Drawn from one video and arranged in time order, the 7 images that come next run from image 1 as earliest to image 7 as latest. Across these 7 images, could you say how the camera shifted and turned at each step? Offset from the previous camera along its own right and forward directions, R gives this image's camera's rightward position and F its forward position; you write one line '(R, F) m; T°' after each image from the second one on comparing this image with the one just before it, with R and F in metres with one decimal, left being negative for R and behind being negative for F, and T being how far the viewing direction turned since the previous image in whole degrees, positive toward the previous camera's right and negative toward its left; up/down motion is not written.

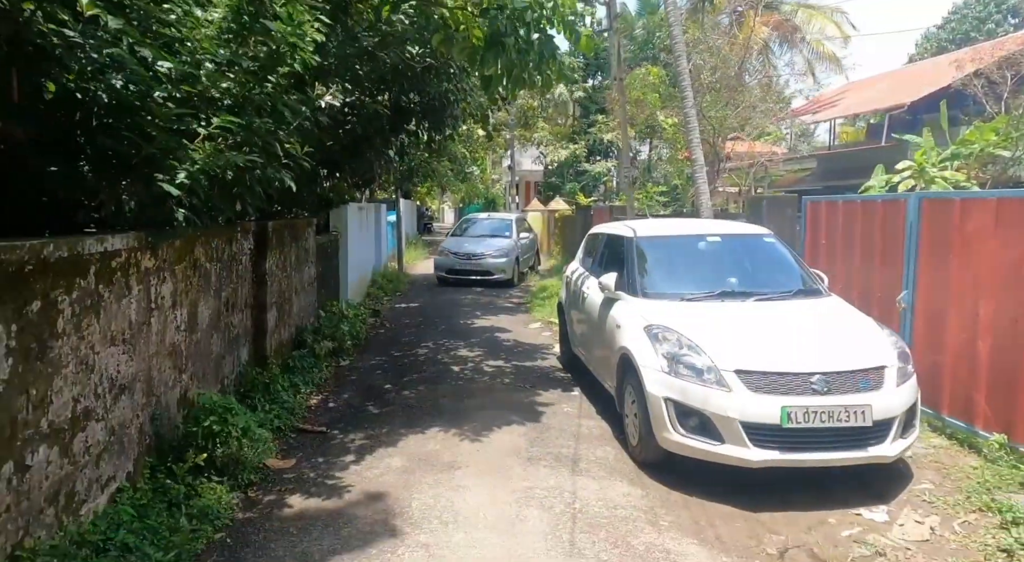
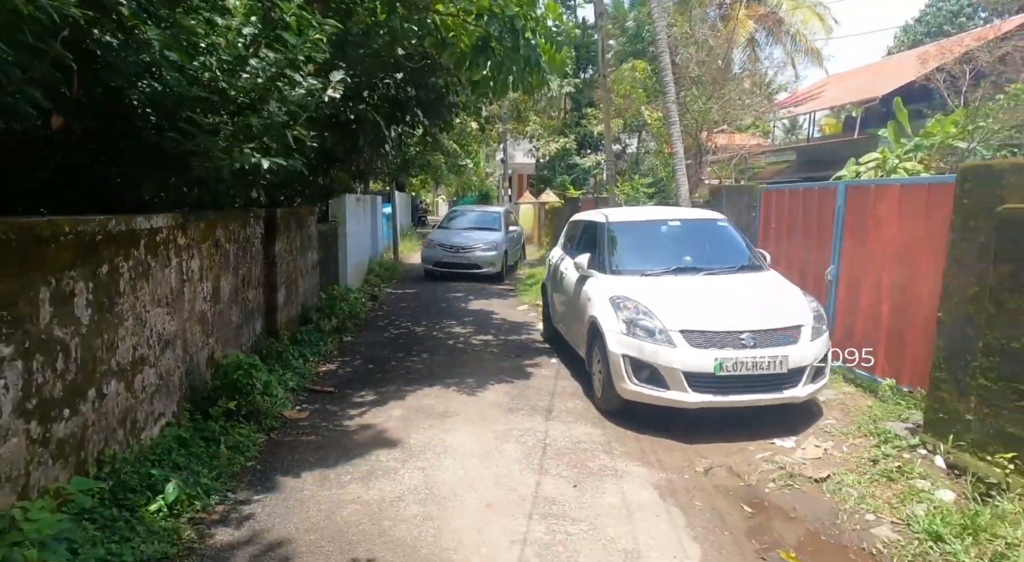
(+0.1, -0.9) m; 0°
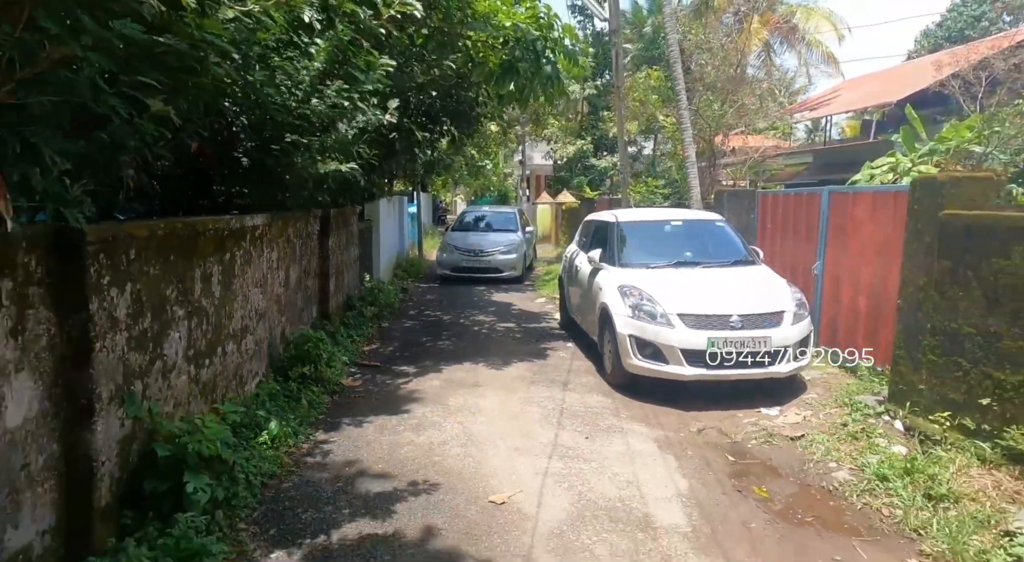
(-0.1, -0.9) m; -1°
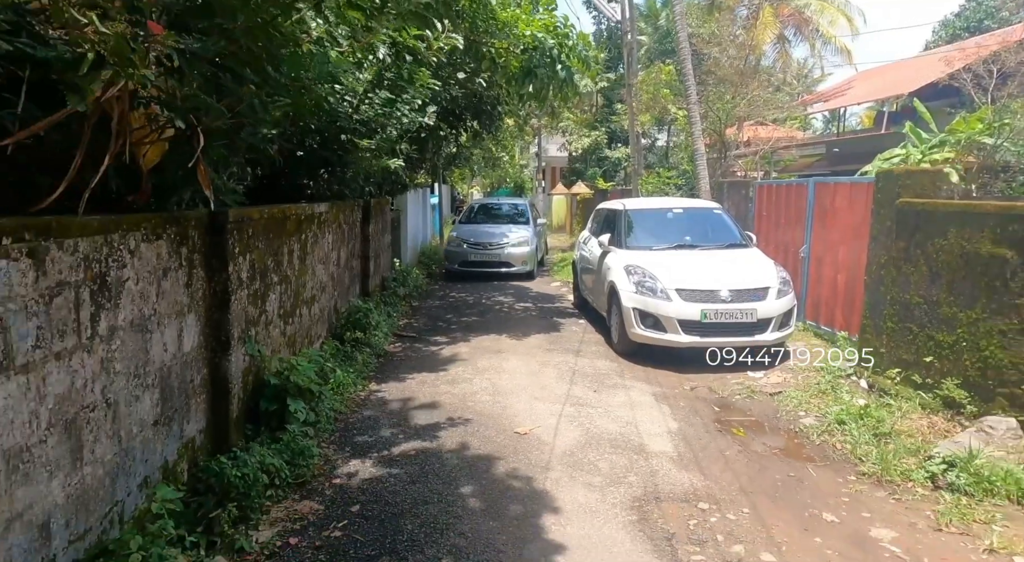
(-0.1, -1.0) m; -1°
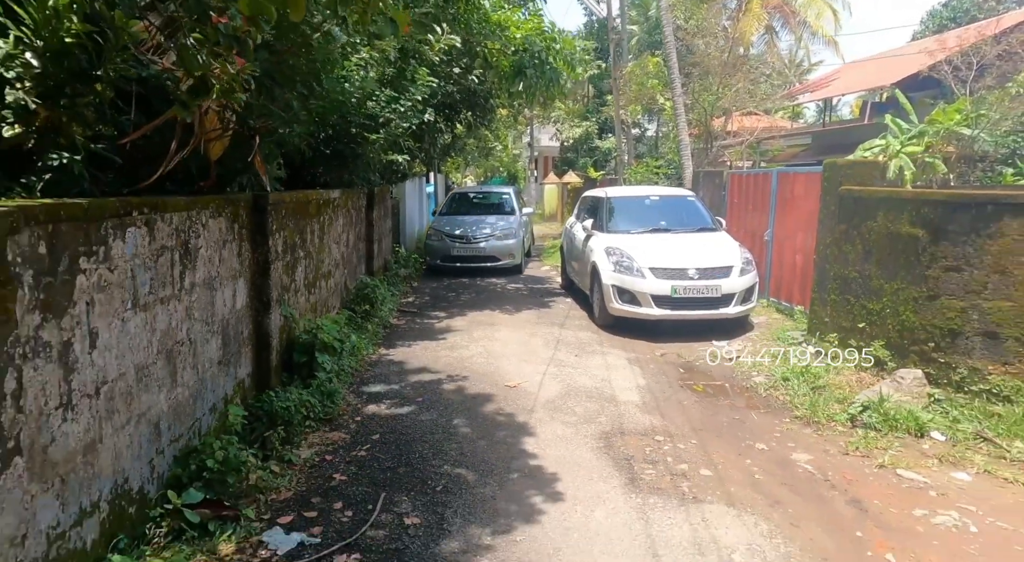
(0.0, -0.8) m; +1°
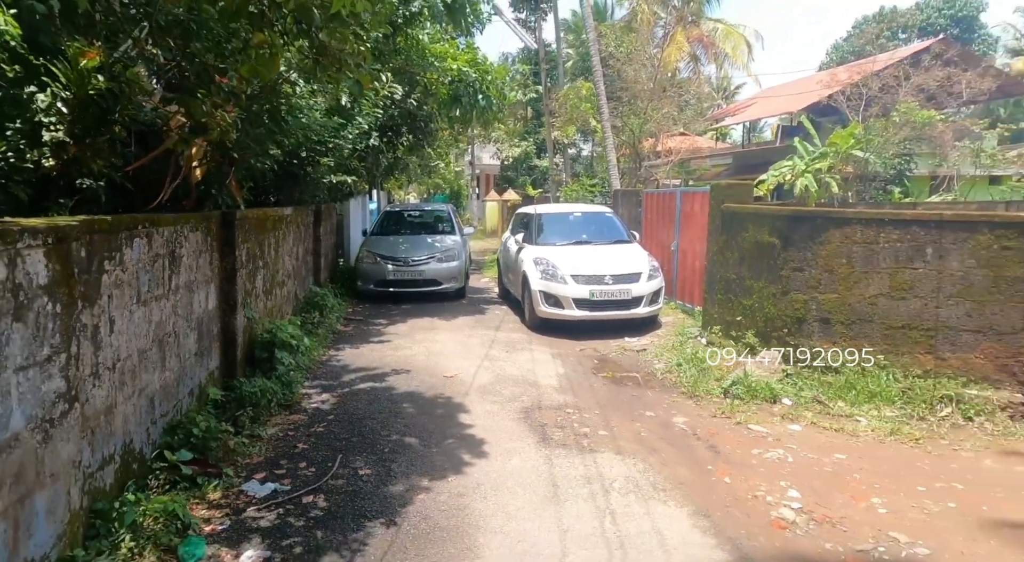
(+0.1, -0.9) m; +5°
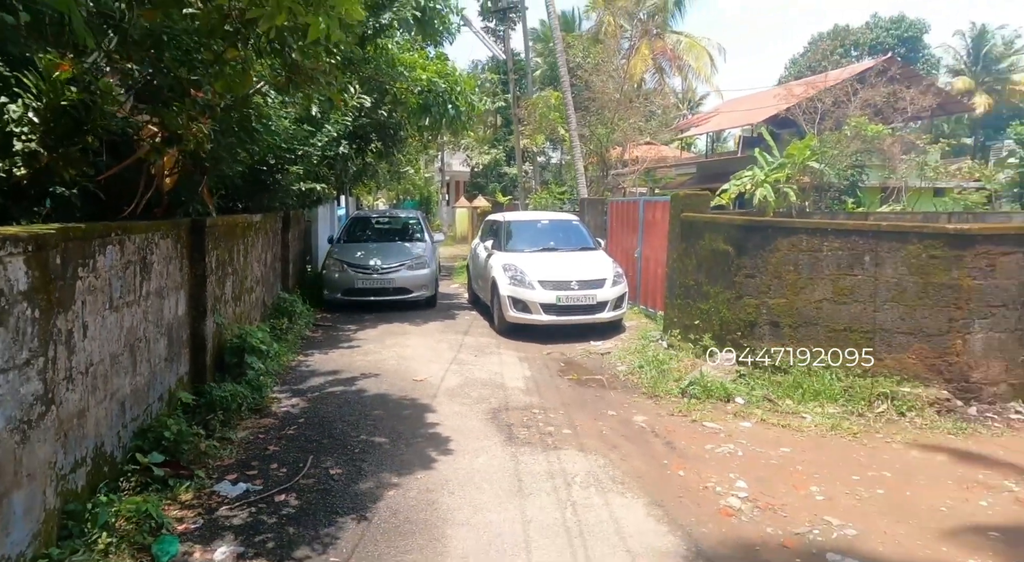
(0.0, -0.2) m; +3°
